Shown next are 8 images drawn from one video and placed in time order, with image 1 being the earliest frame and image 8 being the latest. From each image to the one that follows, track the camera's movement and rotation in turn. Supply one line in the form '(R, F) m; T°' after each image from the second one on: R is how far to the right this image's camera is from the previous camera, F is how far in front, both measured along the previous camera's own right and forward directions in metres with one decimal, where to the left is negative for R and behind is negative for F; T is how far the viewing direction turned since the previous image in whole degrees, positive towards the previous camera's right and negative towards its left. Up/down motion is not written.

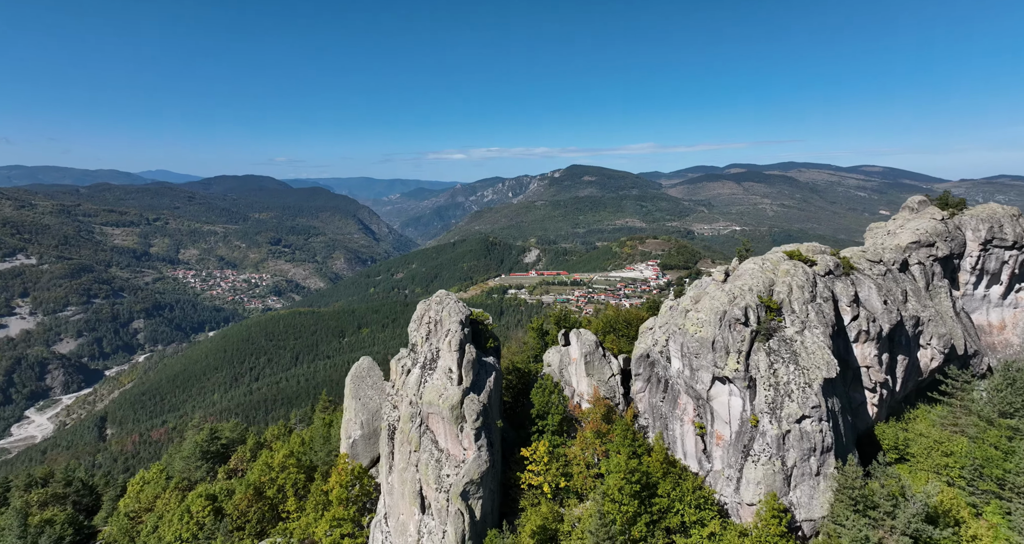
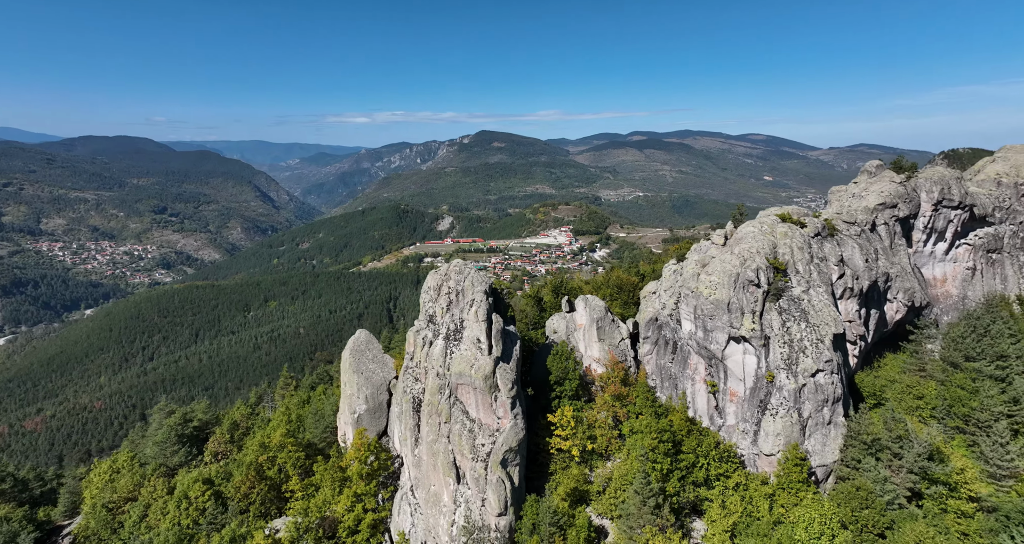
(-5.5, +0.9) m; +7°
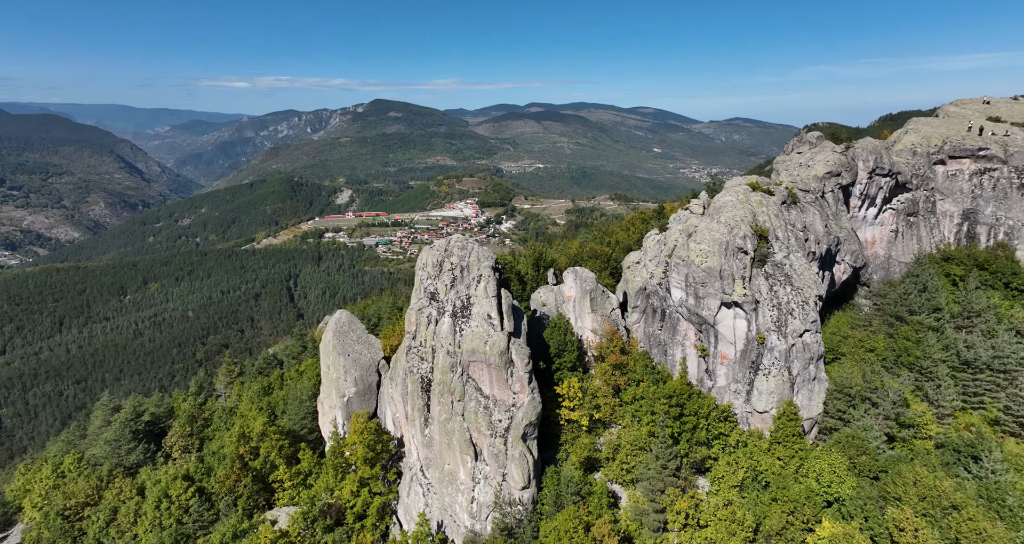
(-5.0, +0.9) m; +8°
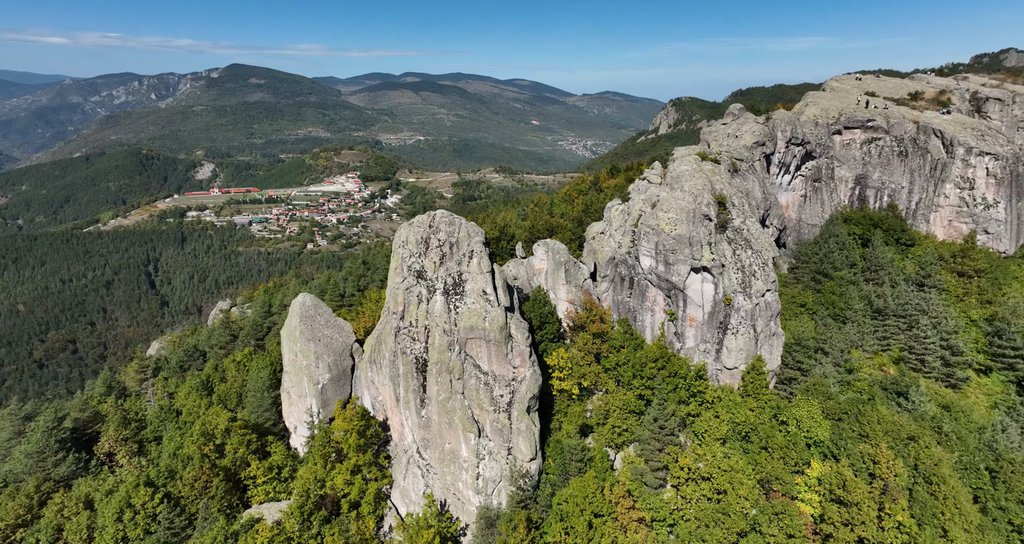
(-5.1, +0.7) m; +10°
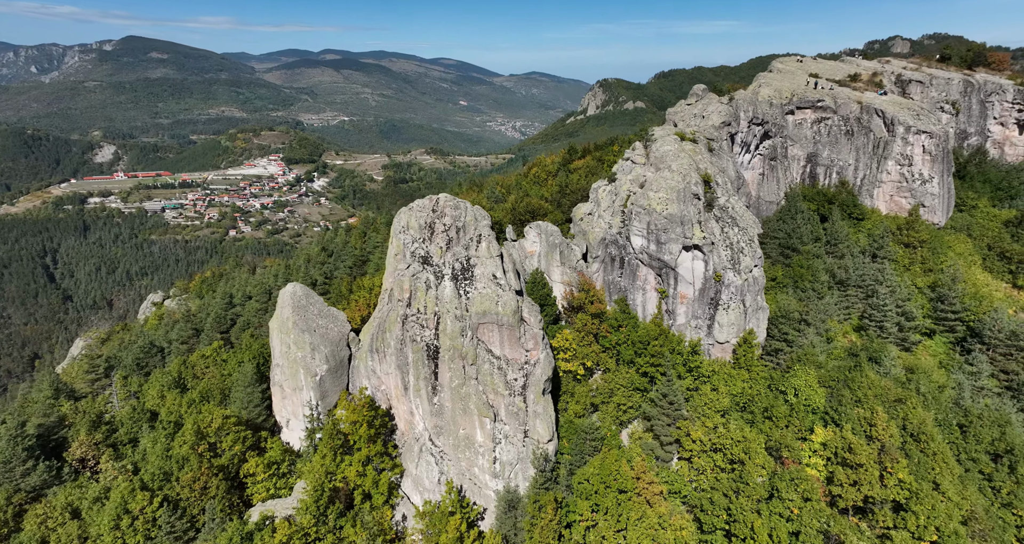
(-3.6, +0.3) m; +5°
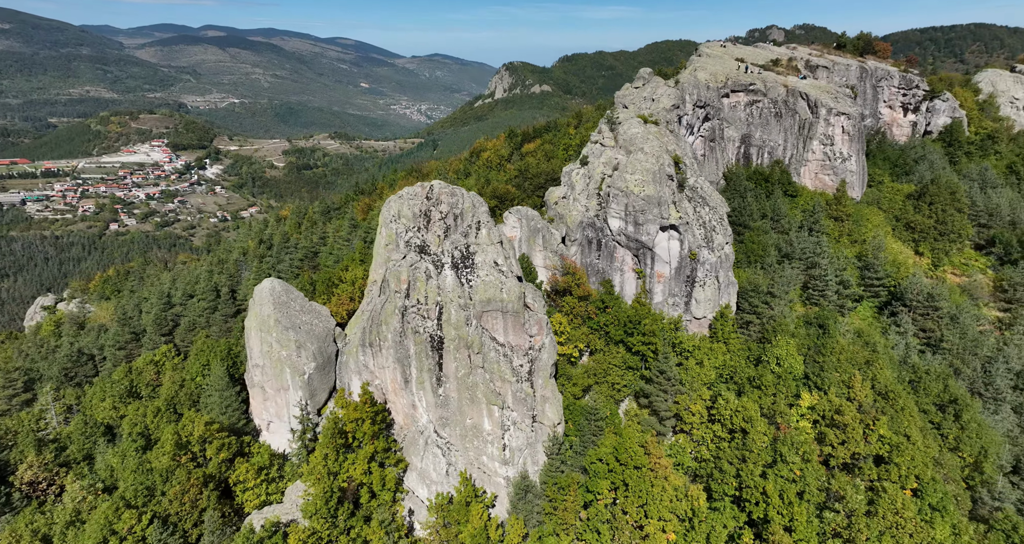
(-4.1, +0.4) m; +7°
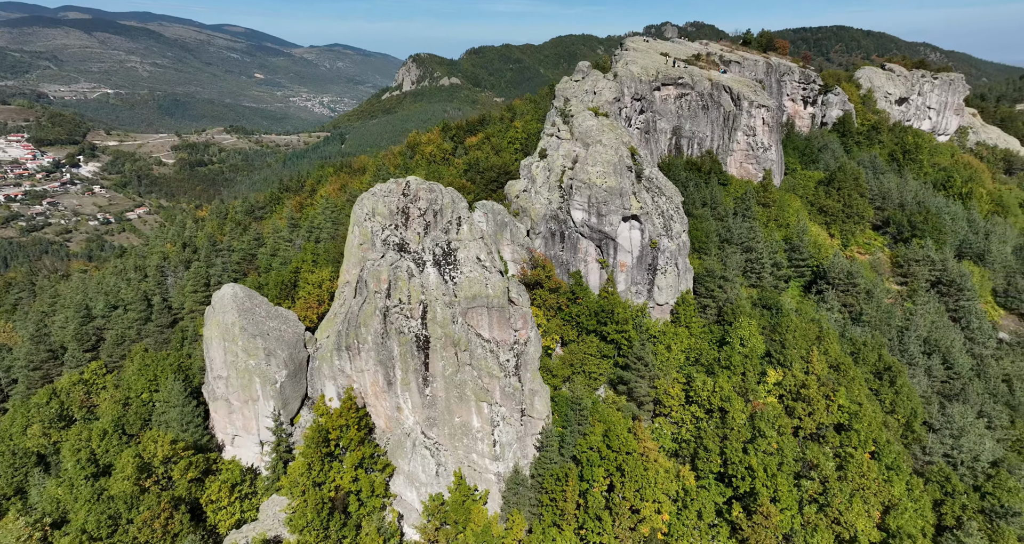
(-3.1, +0.3) m; +7°
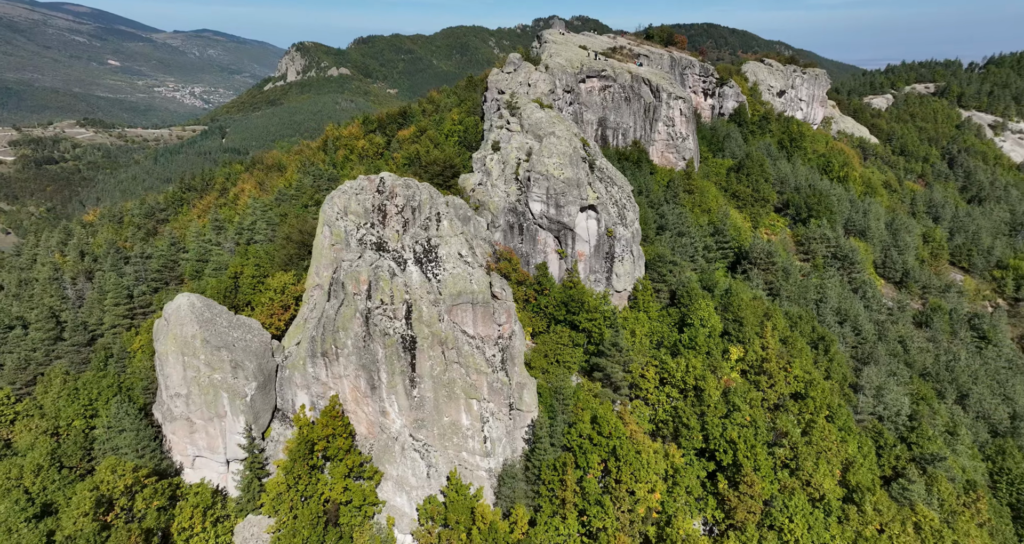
(-3.7, +0.4) m; +8°
